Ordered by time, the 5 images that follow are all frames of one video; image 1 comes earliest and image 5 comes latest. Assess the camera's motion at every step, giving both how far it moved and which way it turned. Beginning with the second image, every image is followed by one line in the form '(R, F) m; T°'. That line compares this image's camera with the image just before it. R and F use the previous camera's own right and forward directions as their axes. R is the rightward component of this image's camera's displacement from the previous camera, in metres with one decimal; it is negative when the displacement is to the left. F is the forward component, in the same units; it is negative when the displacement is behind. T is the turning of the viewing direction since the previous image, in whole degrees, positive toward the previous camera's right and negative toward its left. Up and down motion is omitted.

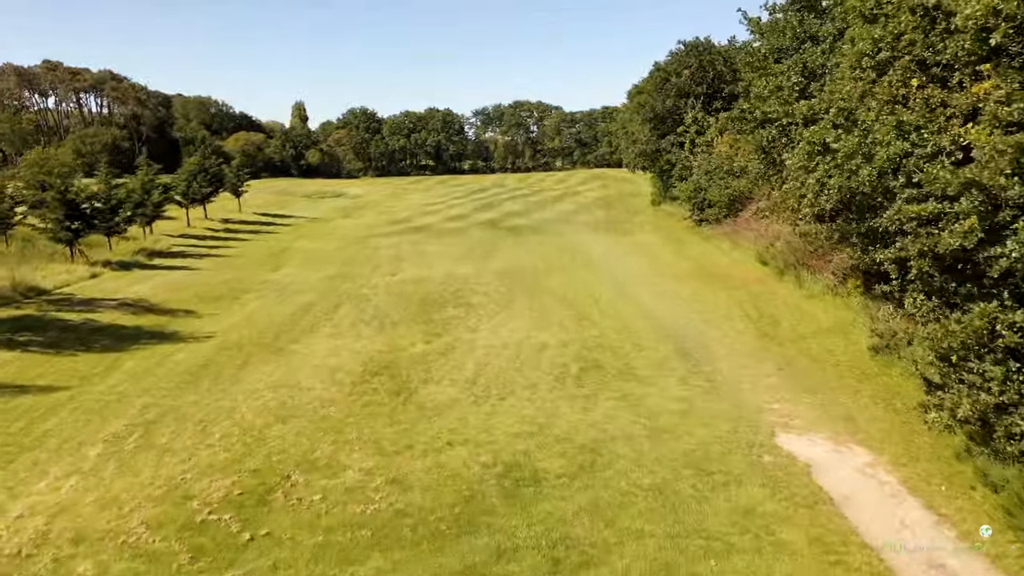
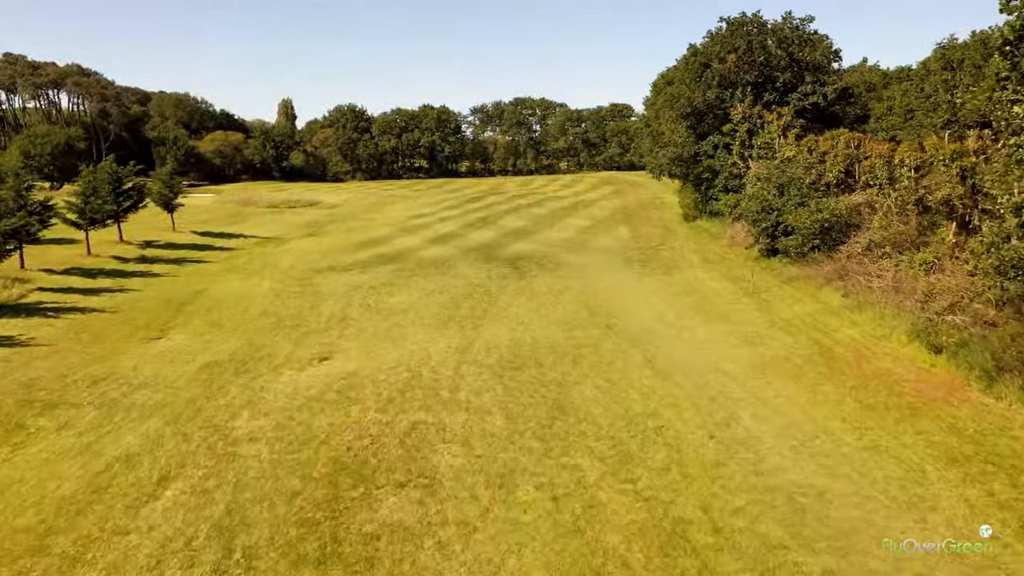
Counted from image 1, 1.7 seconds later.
(0.0, +10.1) m; 0°
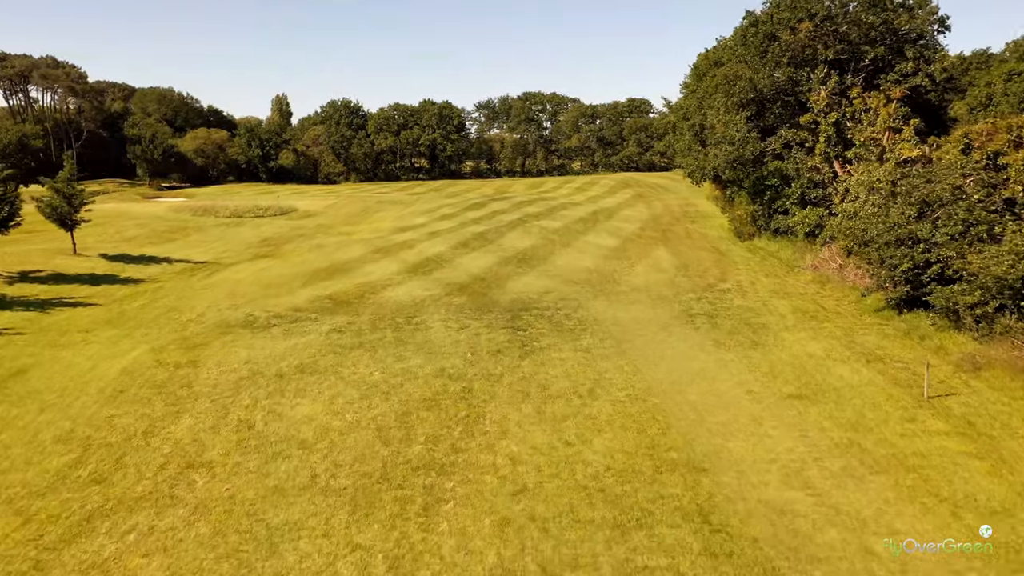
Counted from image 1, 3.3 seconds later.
(+0.2, +9.7) m; -1°
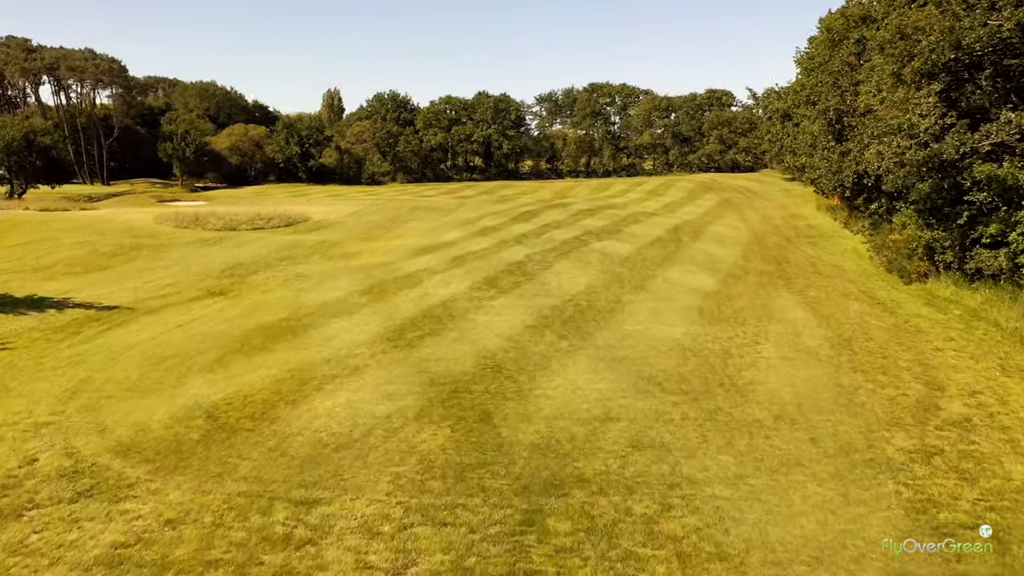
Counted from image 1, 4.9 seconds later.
(+0.5, +11.1) m; -5°
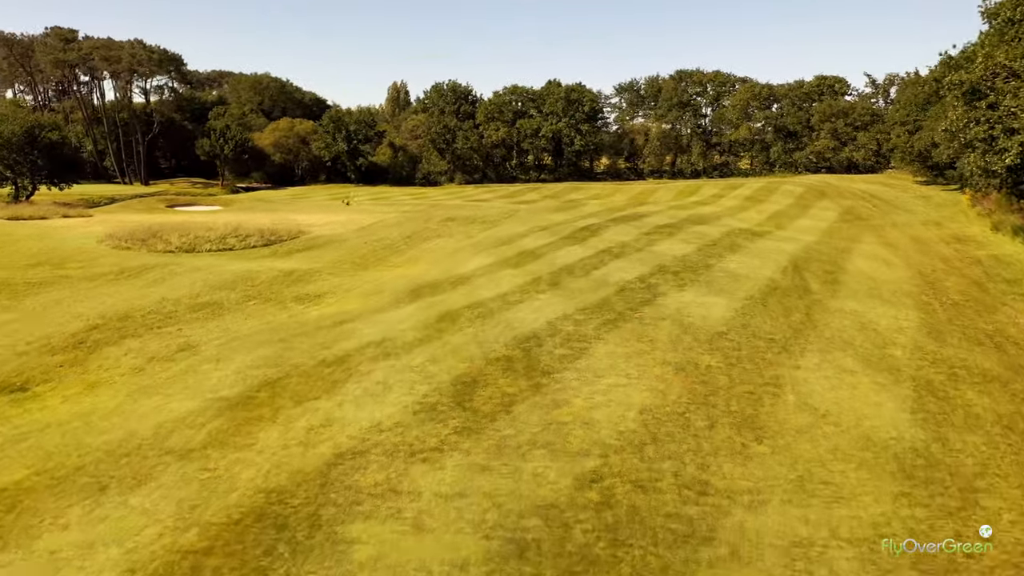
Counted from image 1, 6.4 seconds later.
(+1.5, +12.0) m; -6°
